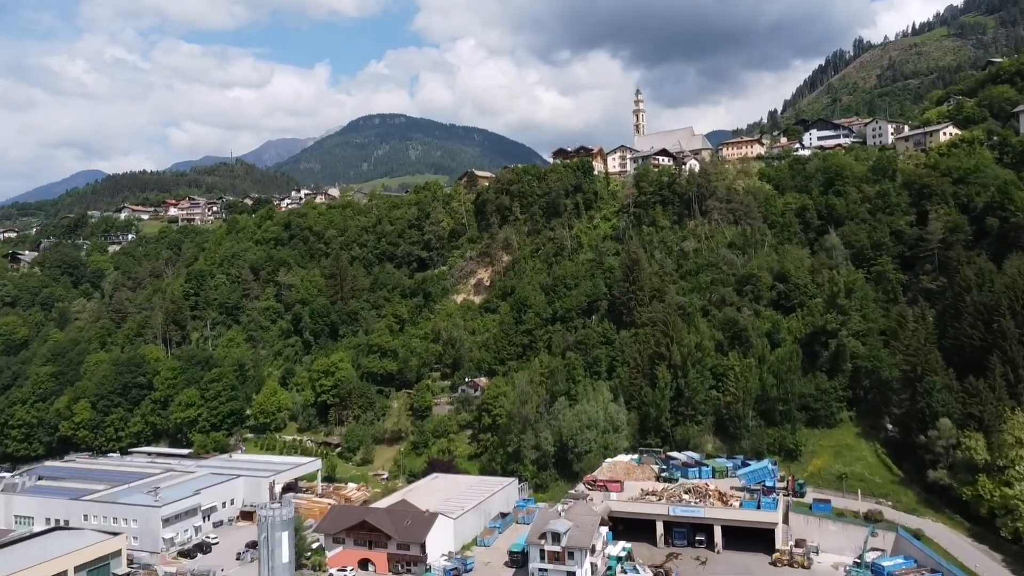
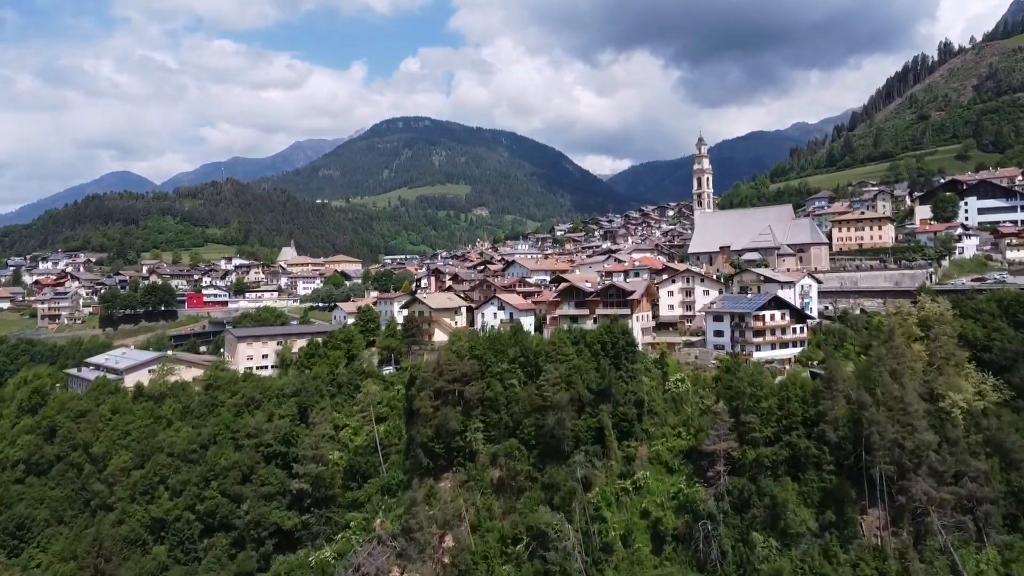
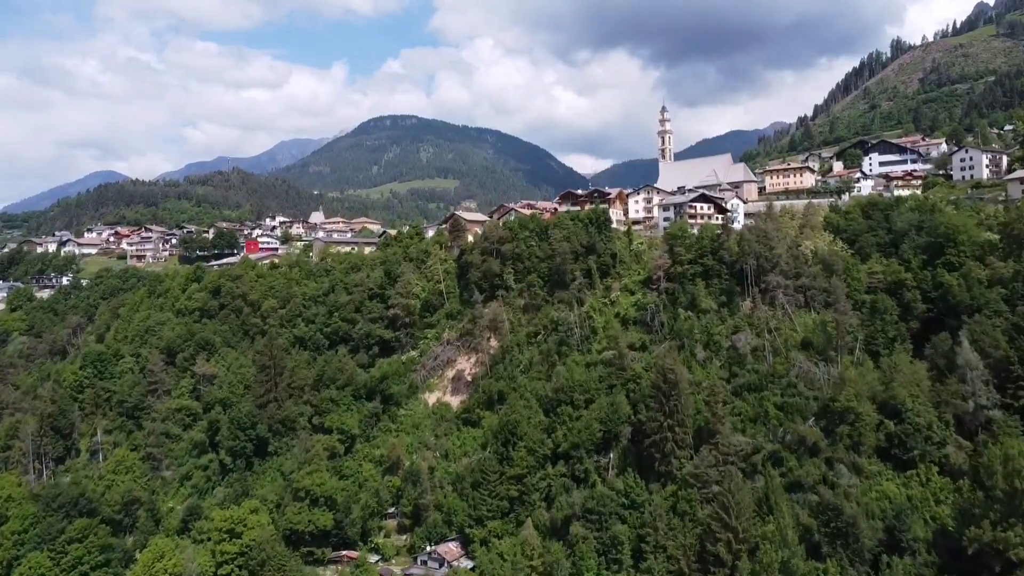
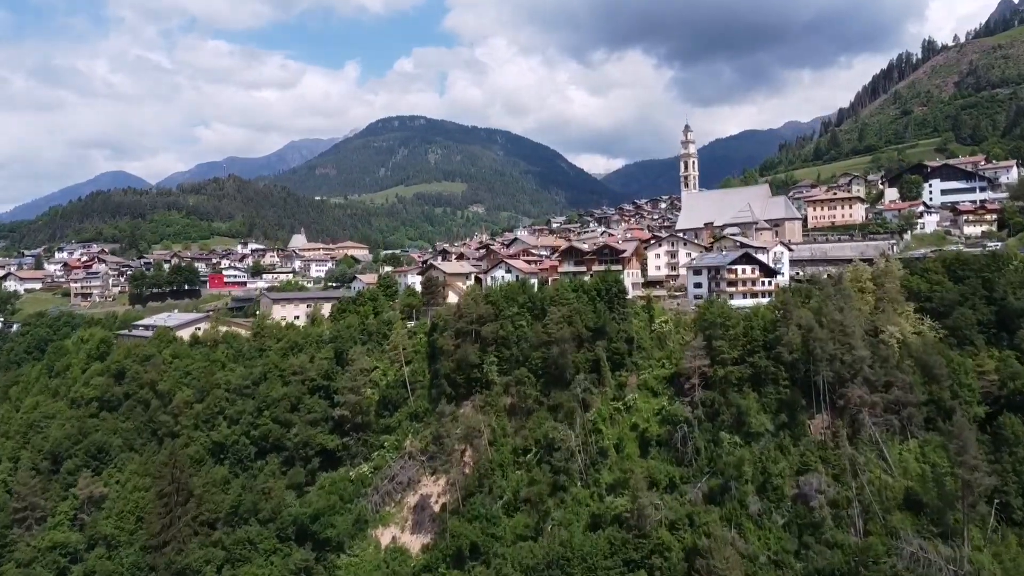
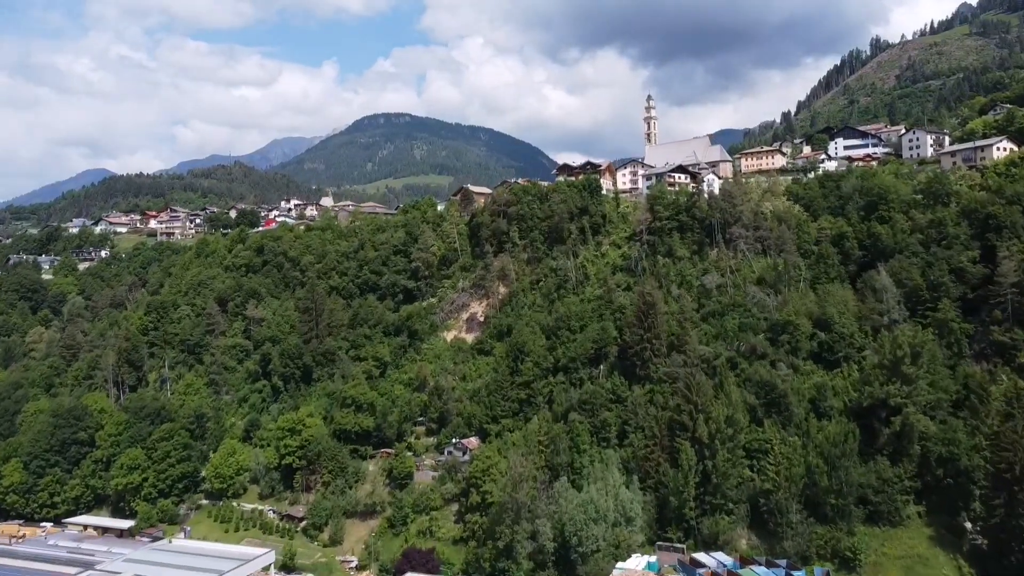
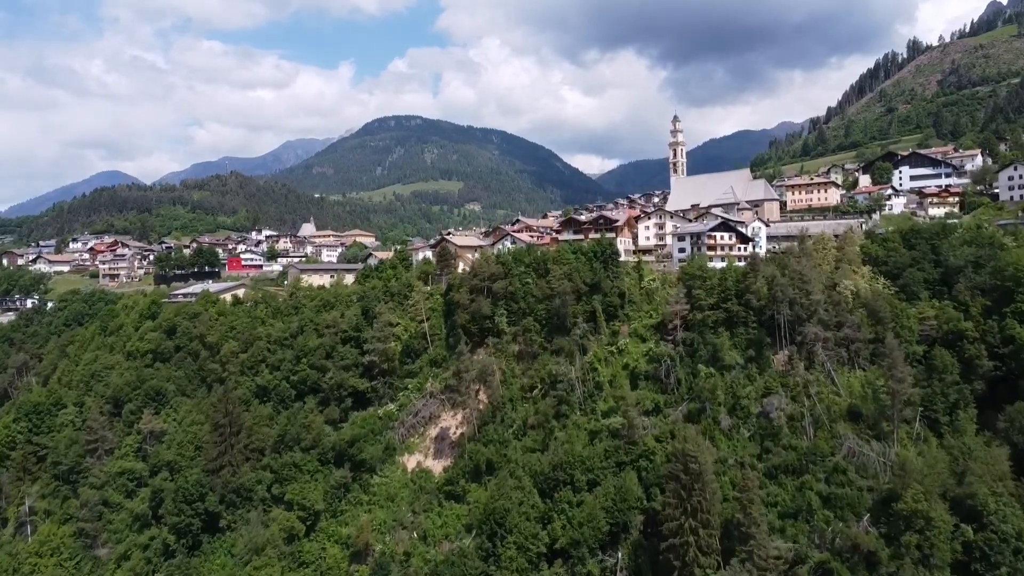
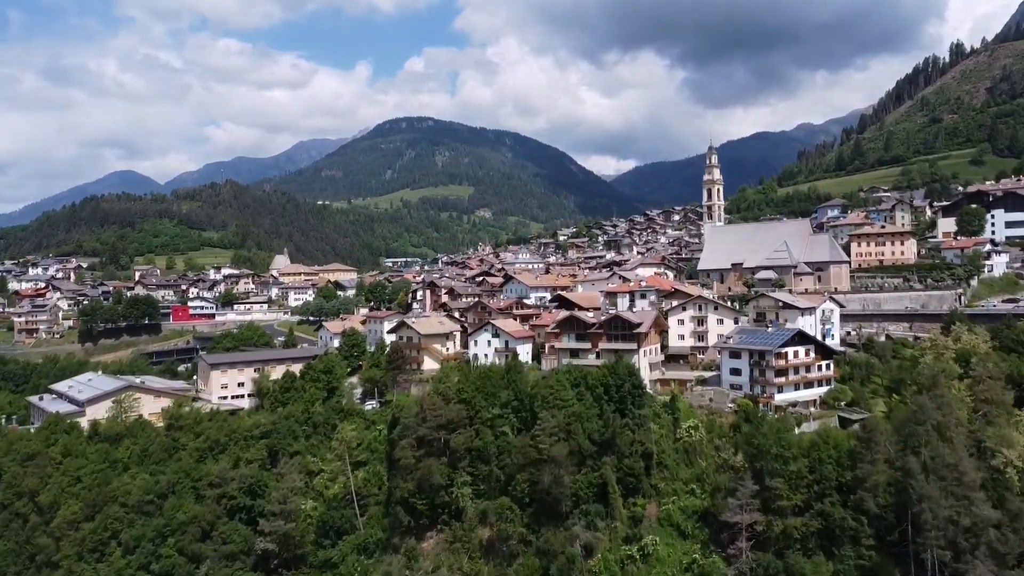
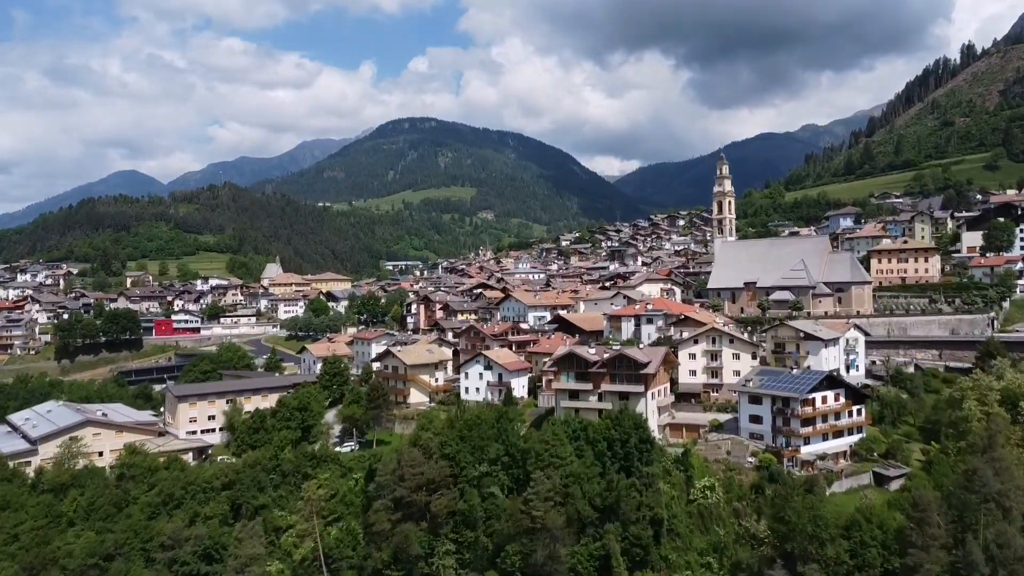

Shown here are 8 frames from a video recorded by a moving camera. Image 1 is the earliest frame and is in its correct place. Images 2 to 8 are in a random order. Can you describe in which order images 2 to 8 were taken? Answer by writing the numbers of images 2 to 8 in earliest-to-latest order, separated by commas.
5, 3, 6, 4, 2, 7, 8
